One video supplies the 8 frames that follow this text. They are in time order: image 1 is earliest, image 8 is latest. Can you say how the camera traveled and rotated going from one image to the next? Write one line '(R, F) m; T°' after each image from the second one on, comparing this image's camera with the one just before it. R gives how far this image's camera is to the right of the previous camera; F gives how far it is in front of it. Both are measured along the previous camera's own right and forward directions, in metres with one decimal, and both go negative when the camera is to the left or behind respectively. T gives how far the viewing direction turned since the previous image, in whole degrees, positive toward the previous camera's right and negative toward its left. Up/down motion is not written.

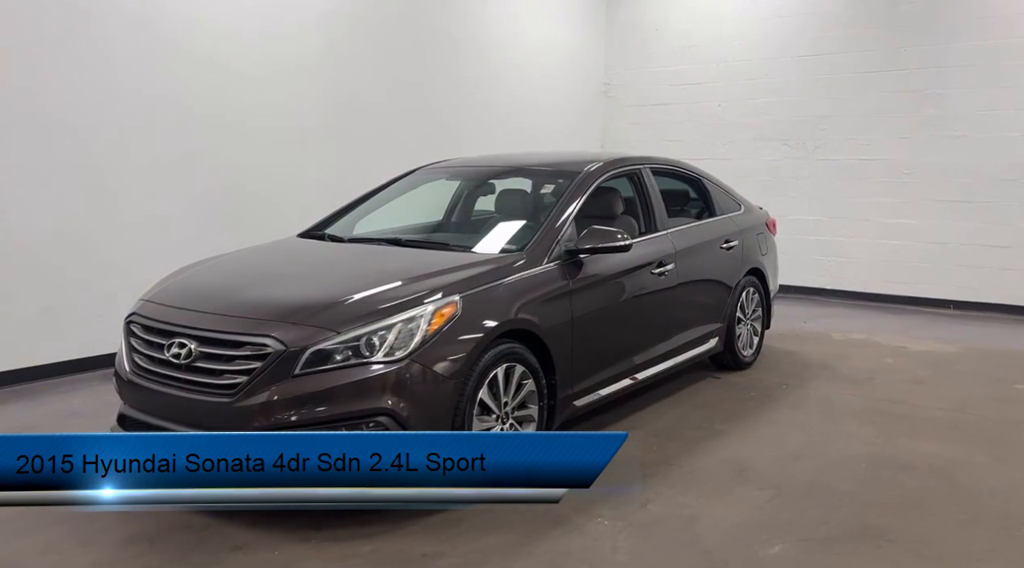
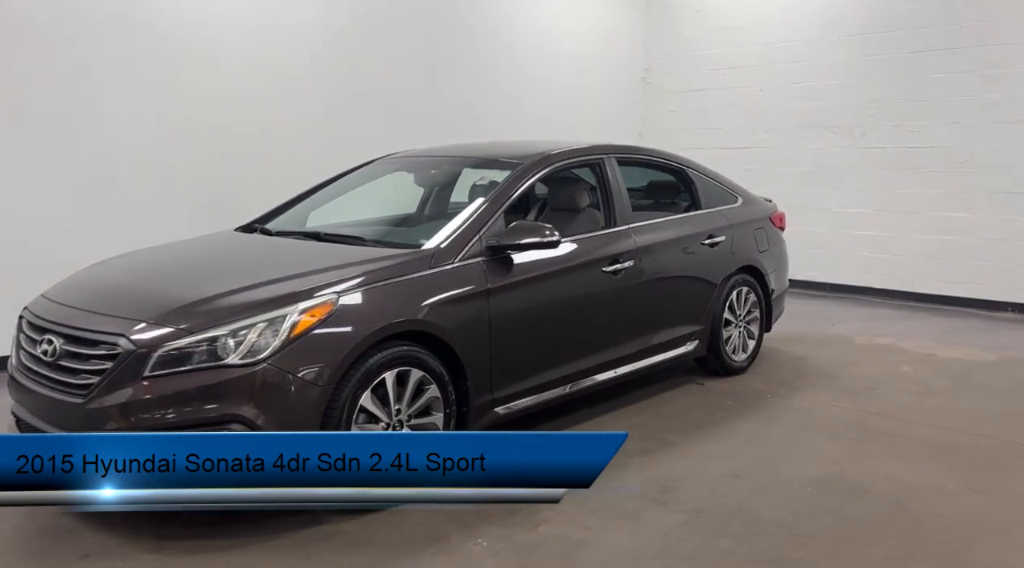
(+0.7, +0.3) m; -7°
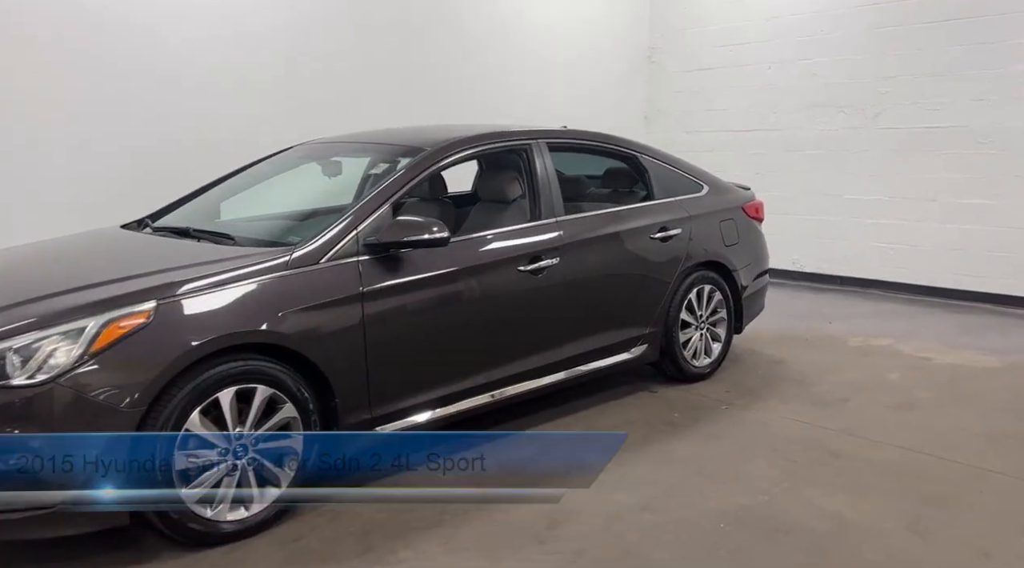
(+0.6, +0.4) m; -4°
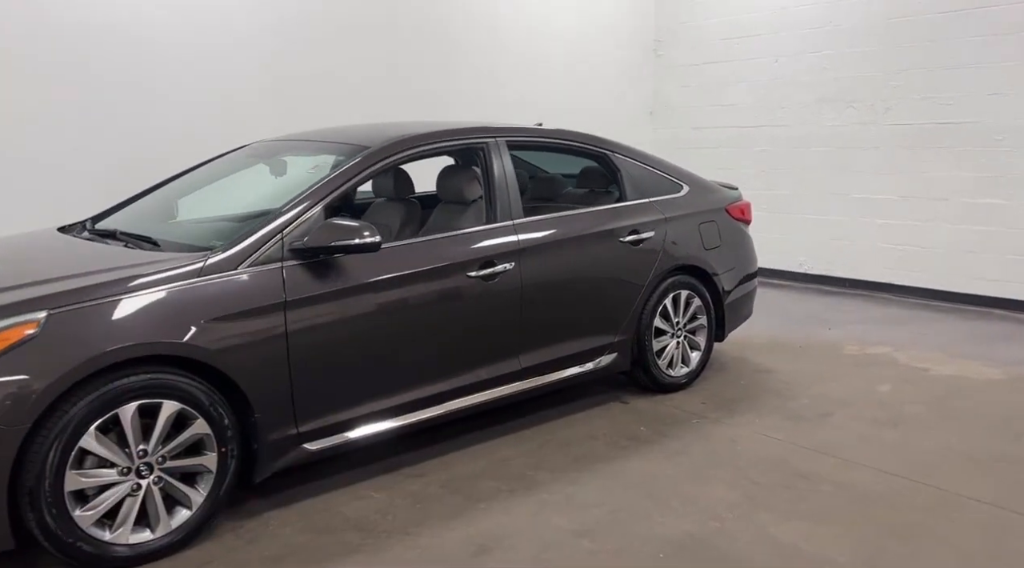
(+0.3, +0.2) m; -2°
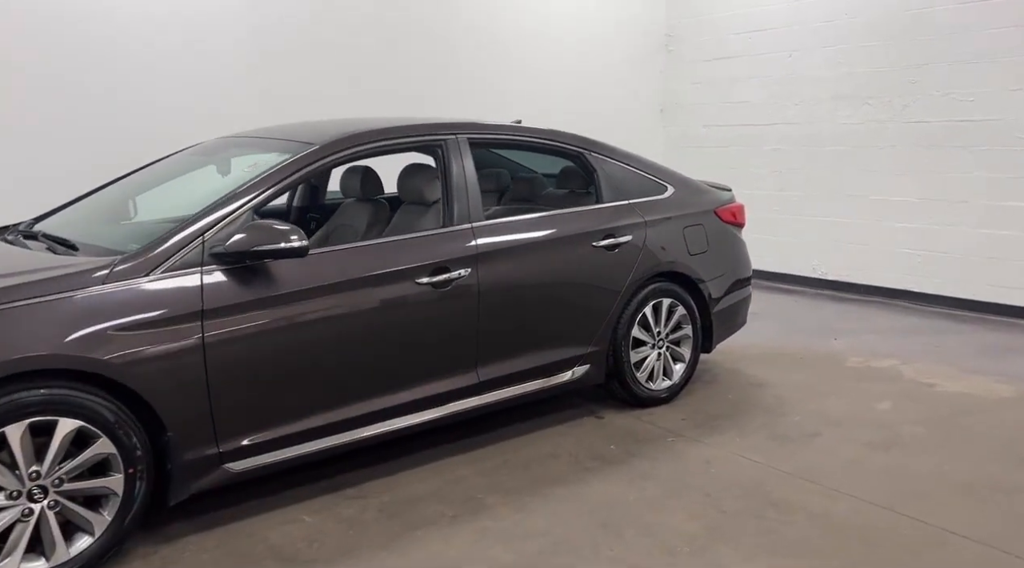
(+0.3, +0.2) m; -2°
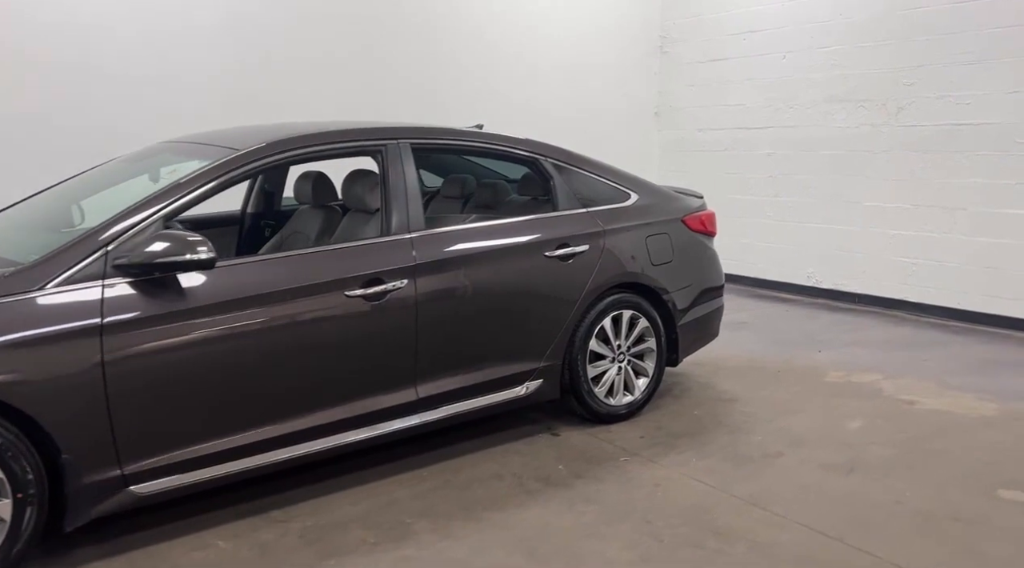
(+0.3, +0.2) m; -1°
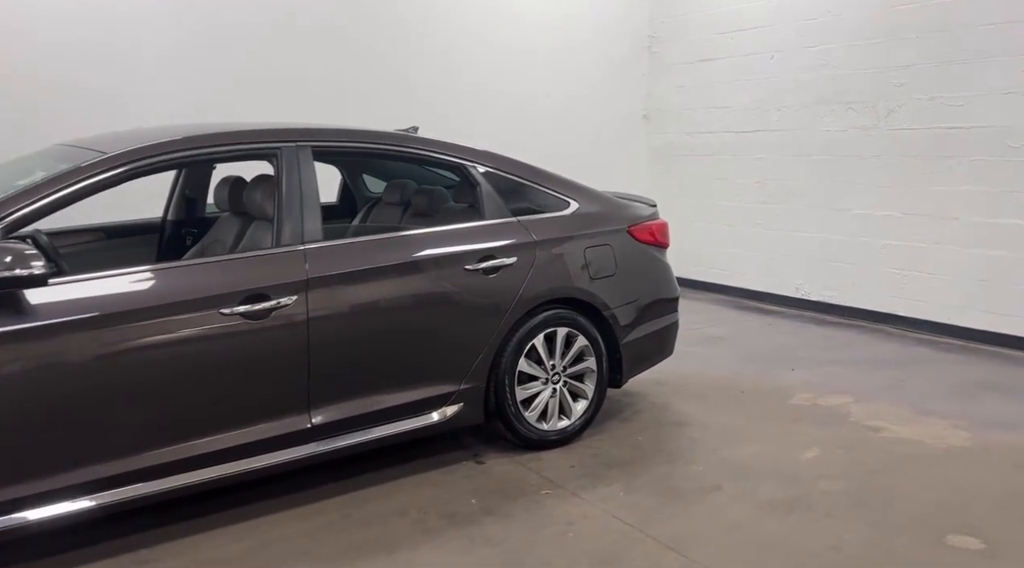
(+0.4, +0.3) m; -1°
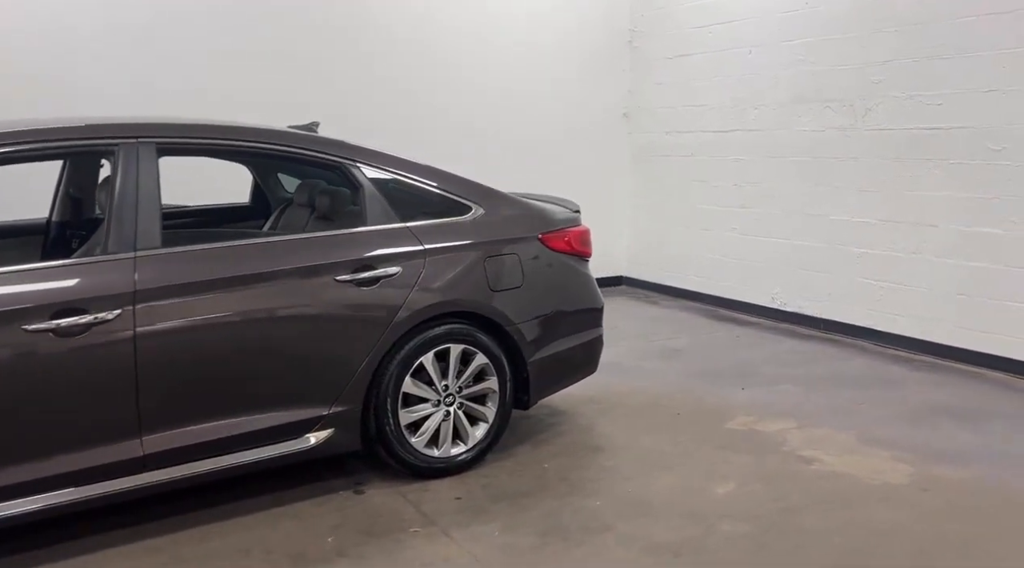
(+0.5, +0.3) m; -2°
